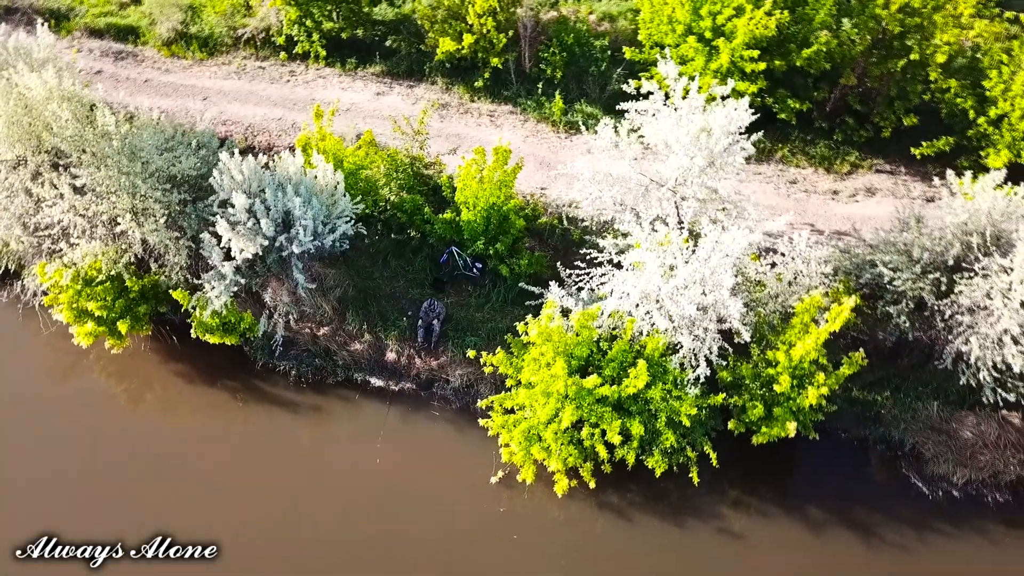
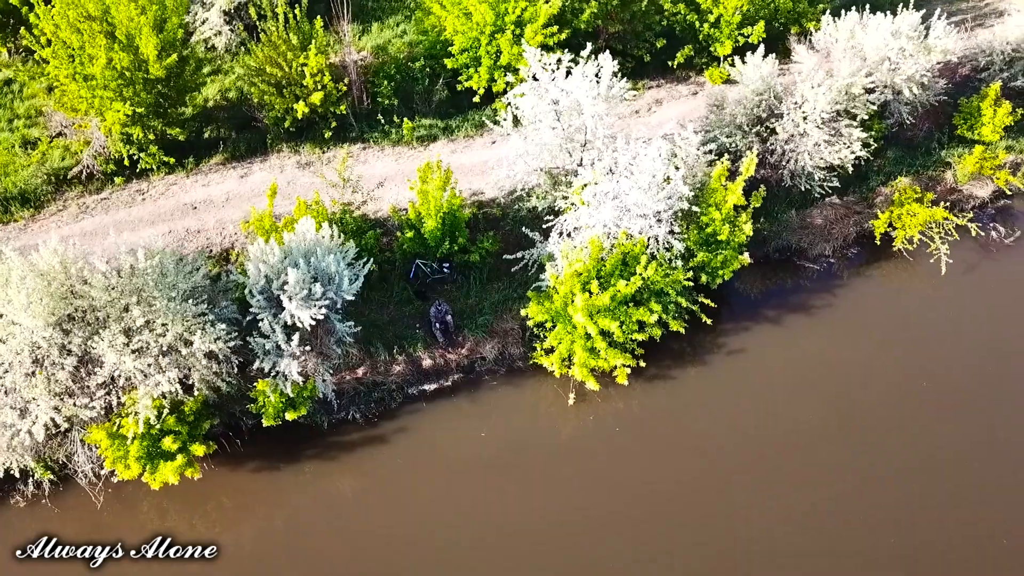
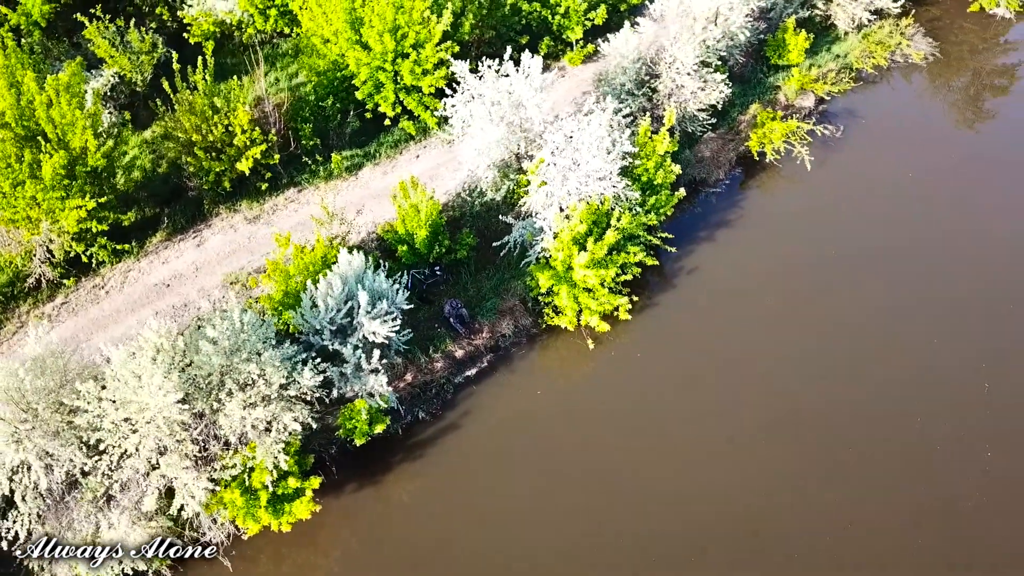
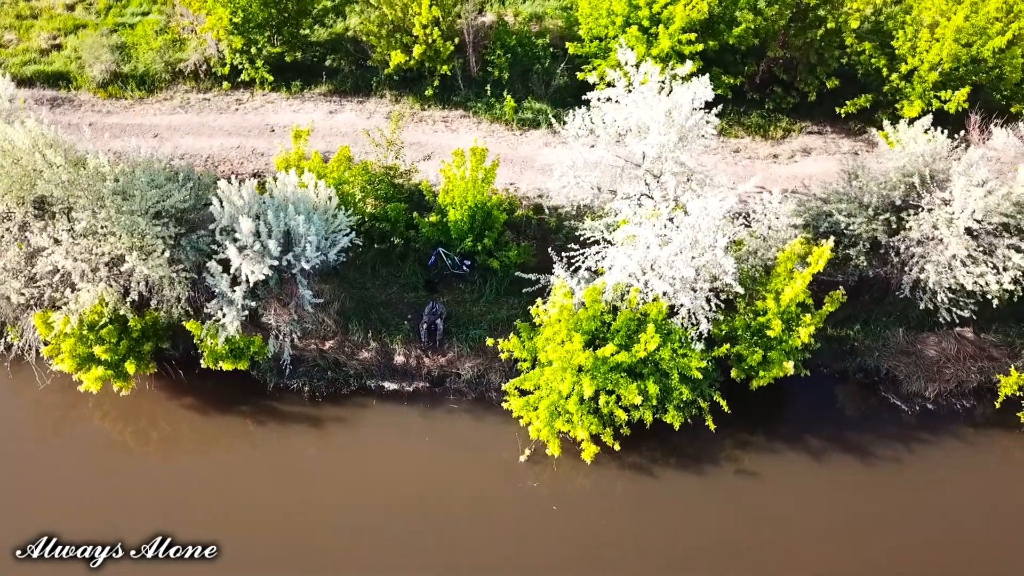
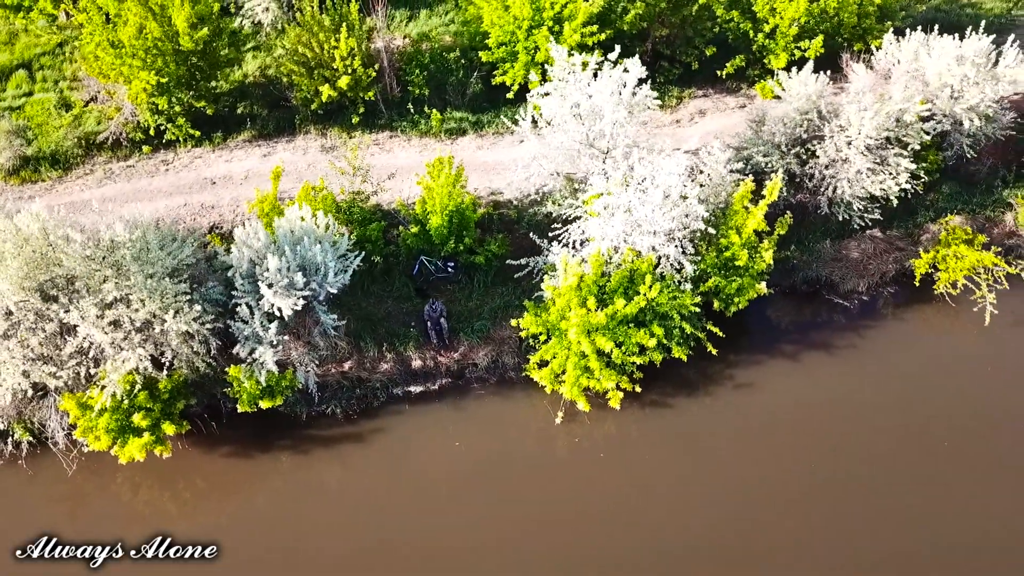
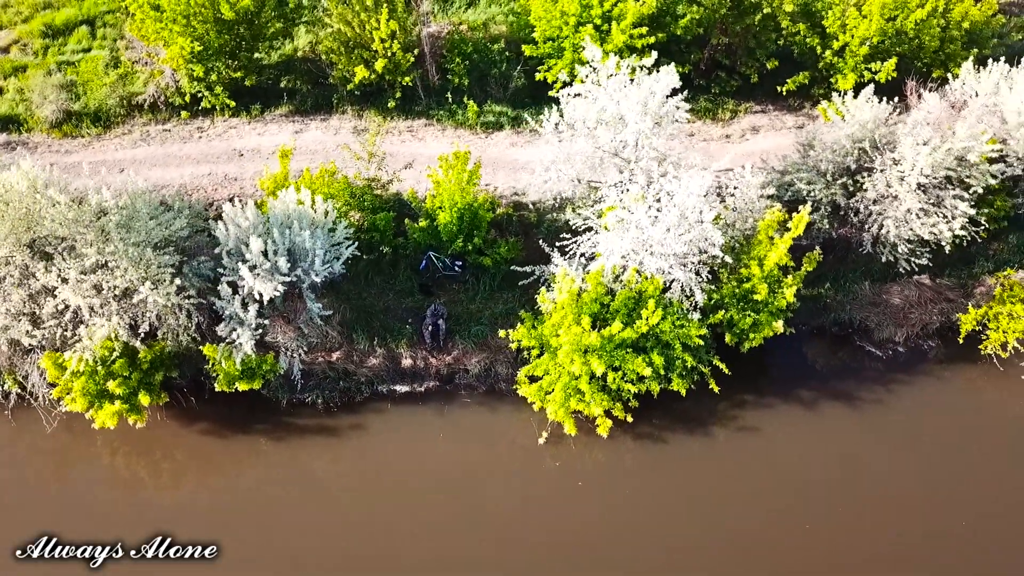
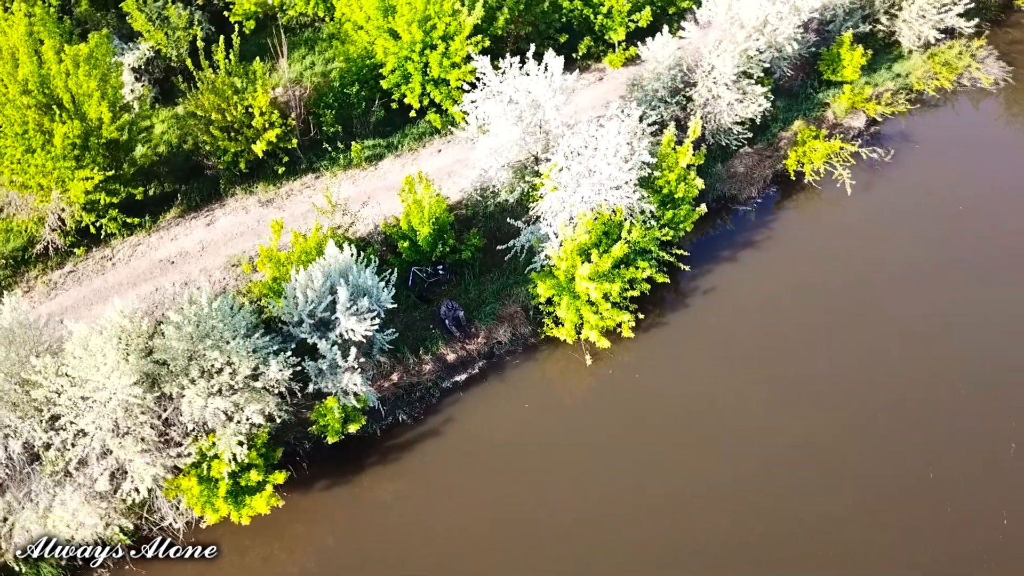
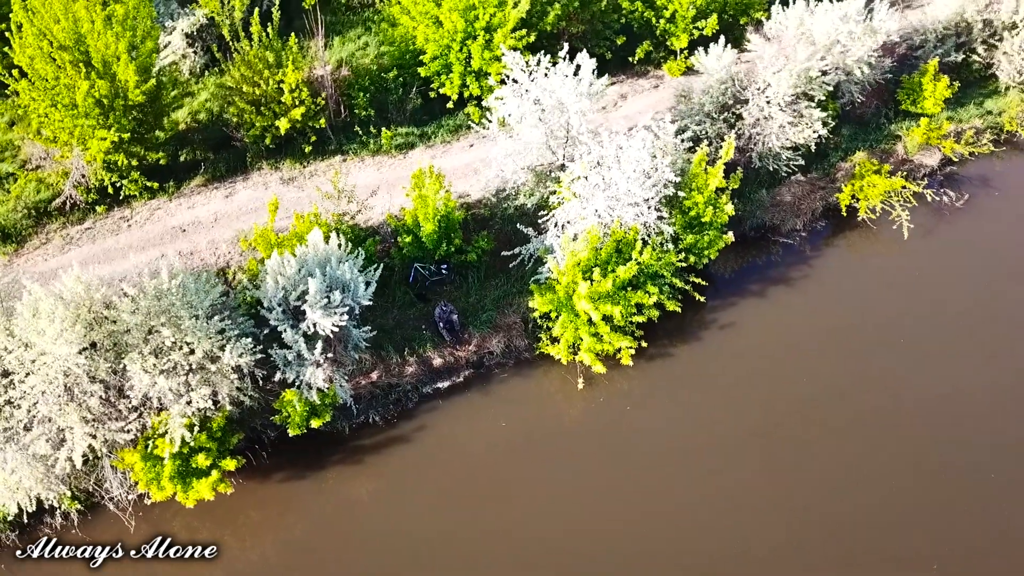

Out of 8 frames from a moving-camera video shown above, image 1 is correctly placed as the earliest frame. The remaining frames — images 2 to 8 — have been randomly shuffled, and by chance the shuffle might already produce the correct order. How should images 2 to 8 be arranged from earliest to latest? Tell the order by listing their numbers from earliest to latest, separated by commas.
4, 6, 5, 2, 8, 7, 3
